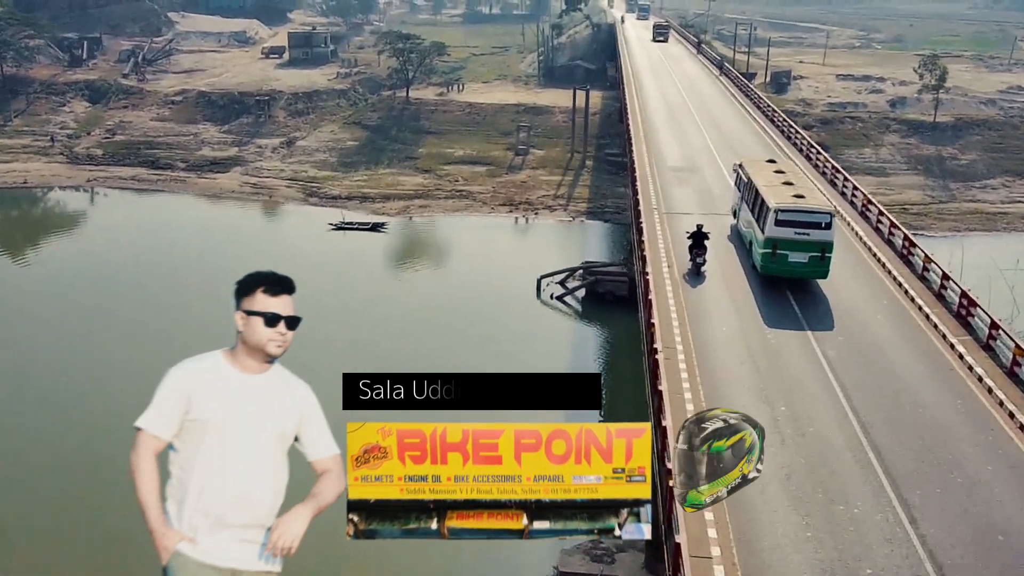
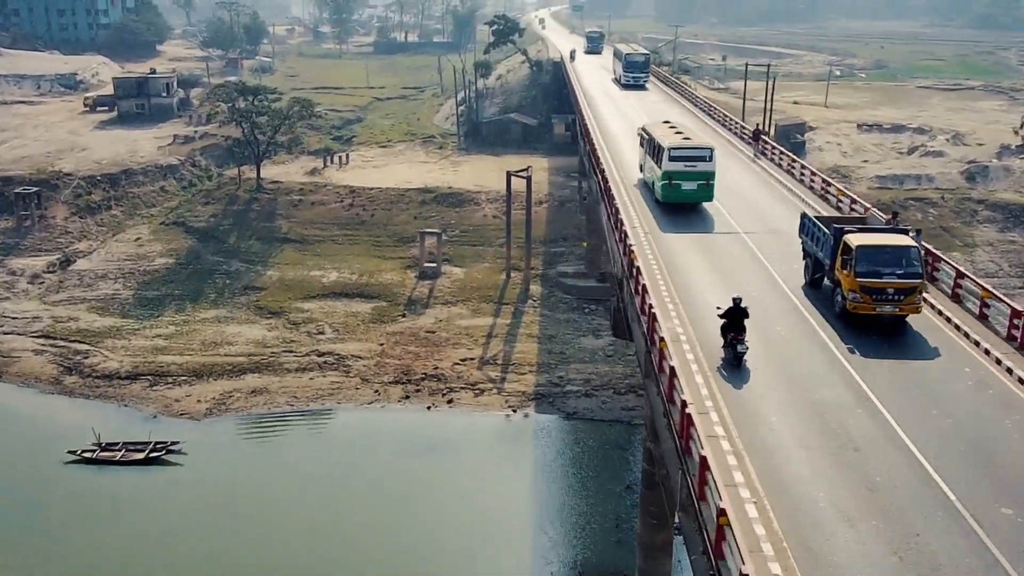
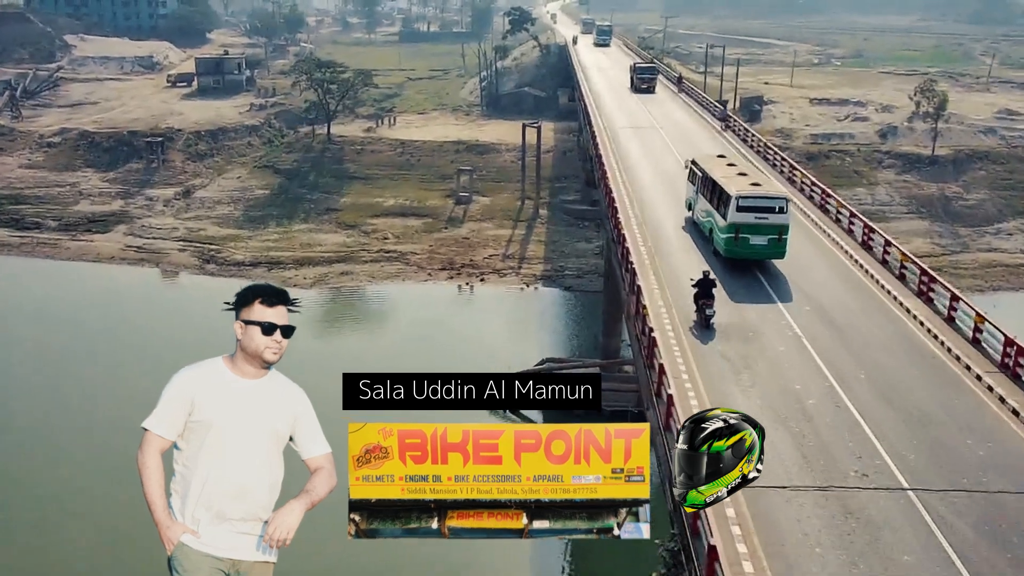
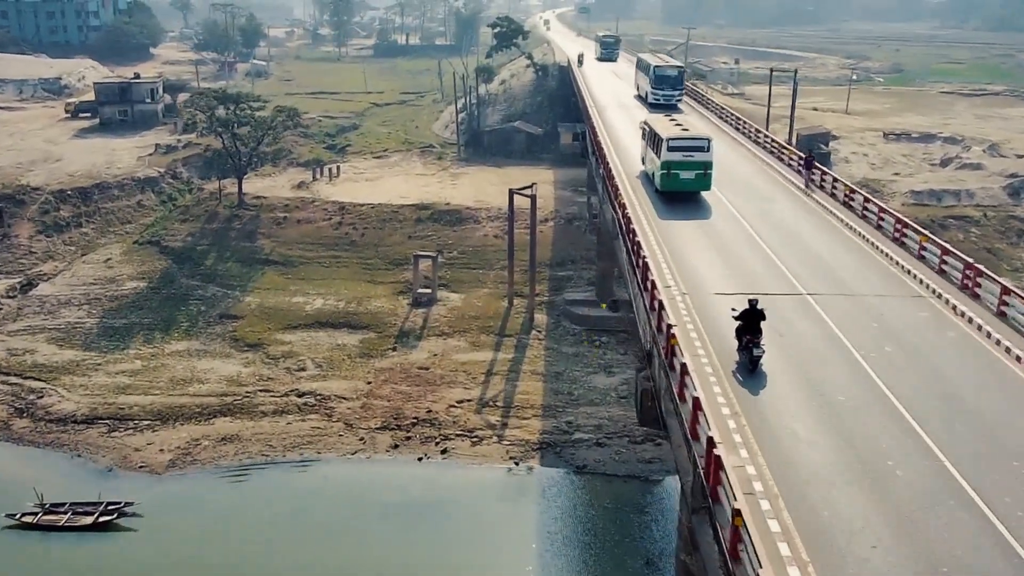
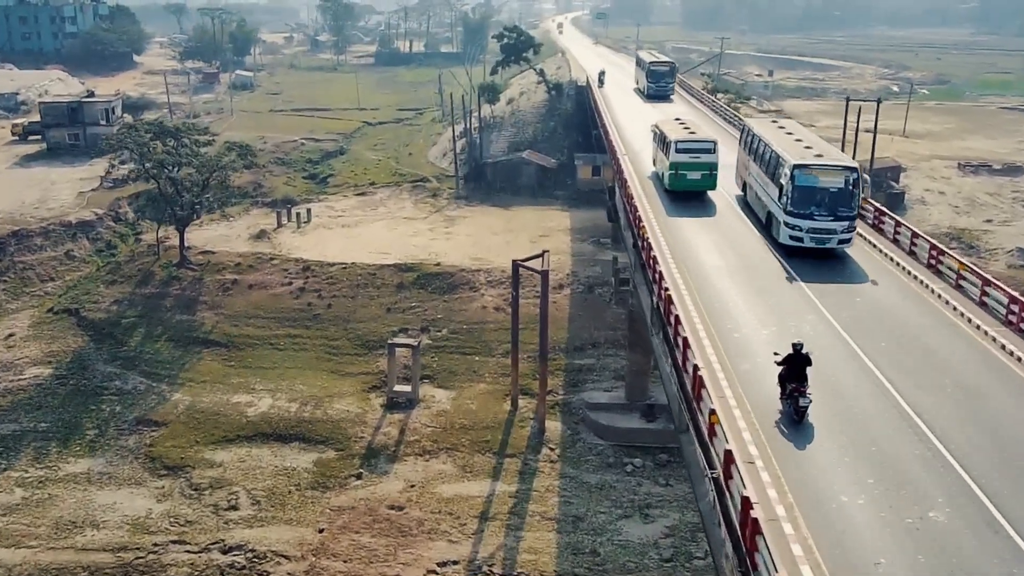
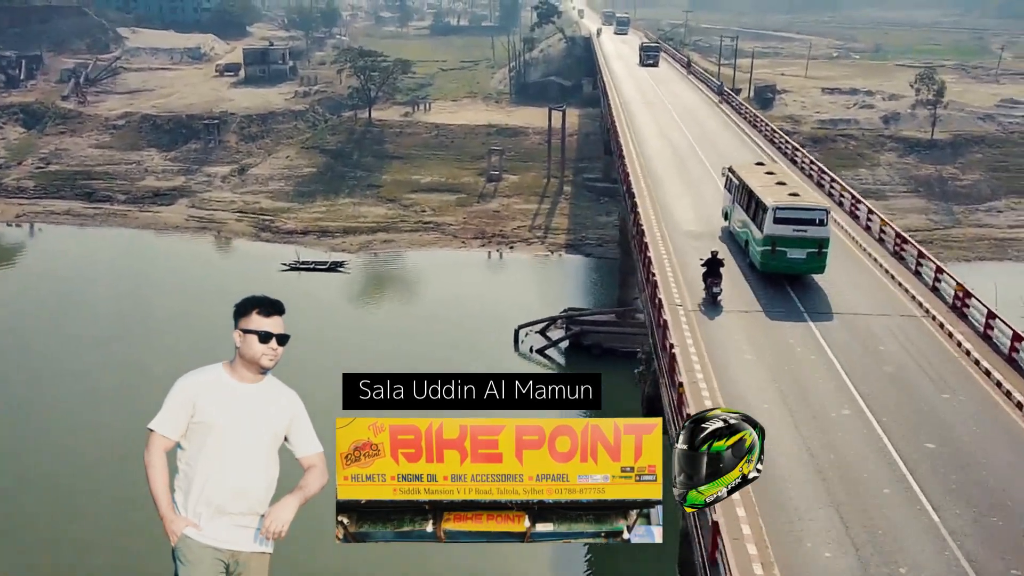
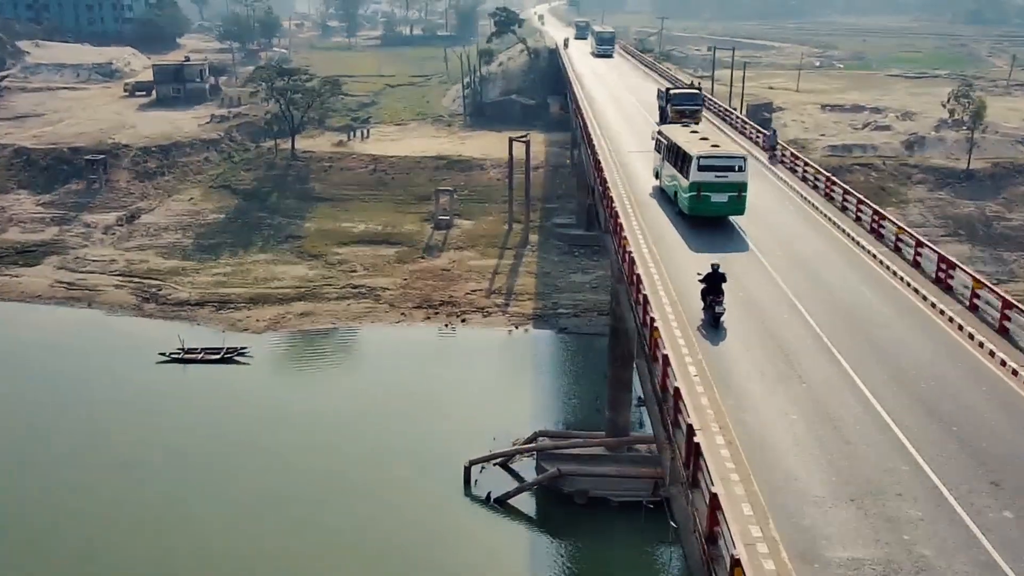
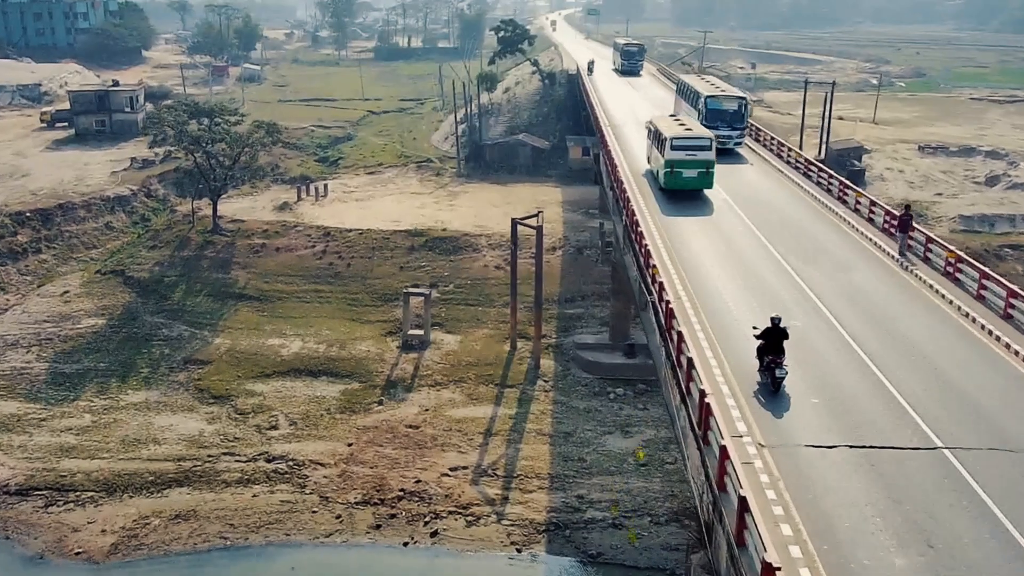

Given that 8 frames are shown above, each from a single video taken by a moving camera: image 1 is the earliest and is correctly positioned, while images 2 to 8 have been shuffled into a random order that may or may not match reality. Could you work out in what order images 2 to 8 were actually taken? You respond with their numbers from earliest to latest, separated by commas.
6, 3, 7, 2, 4, 8, 5
